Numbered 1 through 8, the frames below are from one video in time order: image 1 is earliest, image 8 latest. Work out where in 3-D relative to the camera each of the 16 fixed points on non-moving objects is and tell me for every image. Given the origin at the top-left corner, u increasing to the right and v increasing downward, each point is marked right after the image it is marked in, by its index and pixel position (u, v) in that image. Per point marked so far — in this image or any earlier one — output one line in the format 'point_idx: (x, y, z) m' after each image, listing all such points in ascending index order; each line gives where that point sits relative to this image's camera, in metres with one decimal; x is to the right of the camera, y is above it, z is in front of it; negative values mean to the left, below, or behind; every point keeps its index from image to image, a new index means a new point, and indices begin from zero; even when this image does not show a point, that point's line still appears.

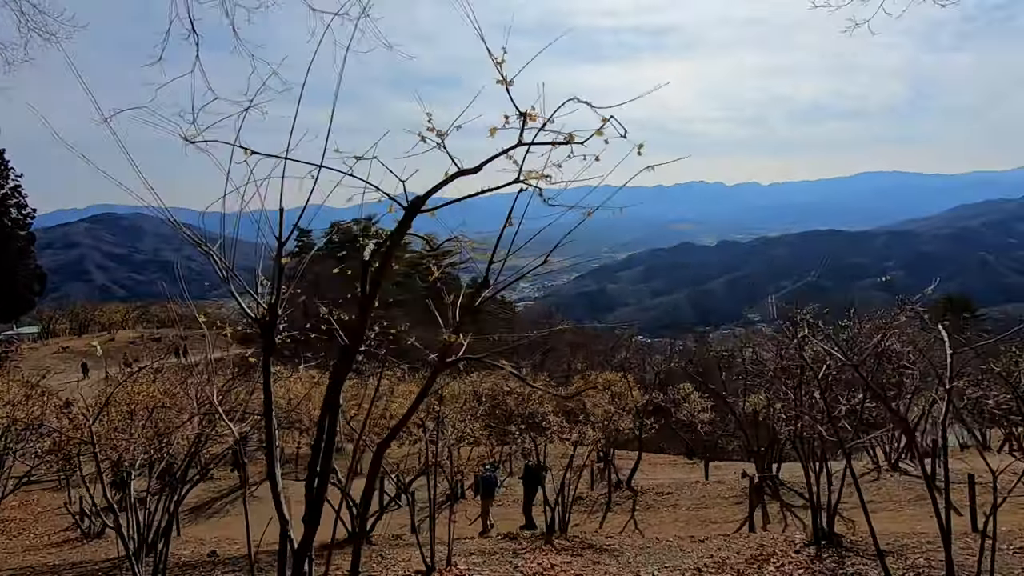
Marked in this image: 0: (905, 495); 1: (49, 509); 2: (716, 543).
0: (+6.1, -3.2, +10.5) m
1: (-10.6, -5.0, +15.5) m
2: (+2.3, -2.9, +7.7) m
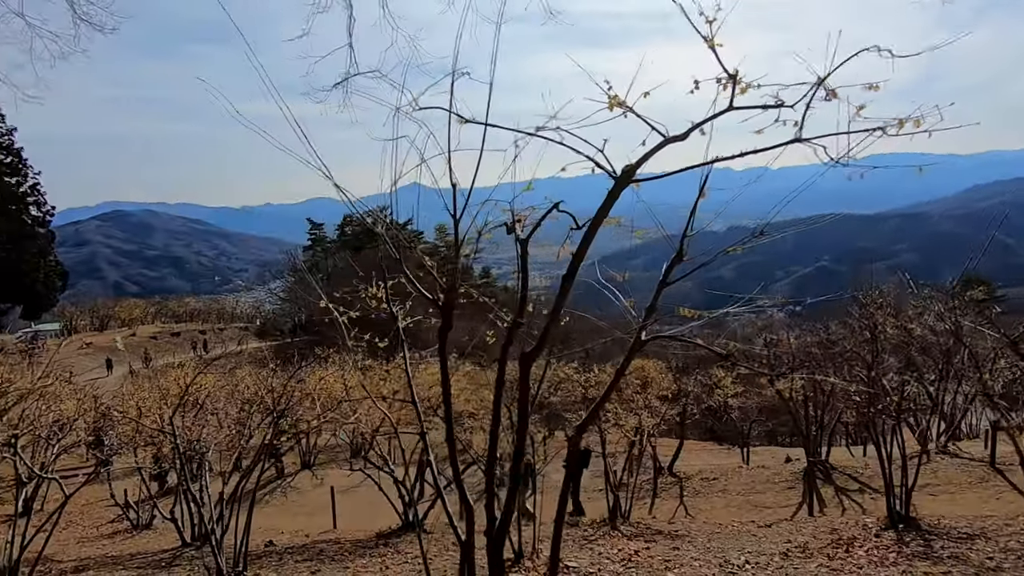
0: (+6.9, -2.9, +10.4) m
1: (-9.7, -4.9, +15.7) m
2: (+3.1, -2.7, +7.6) m
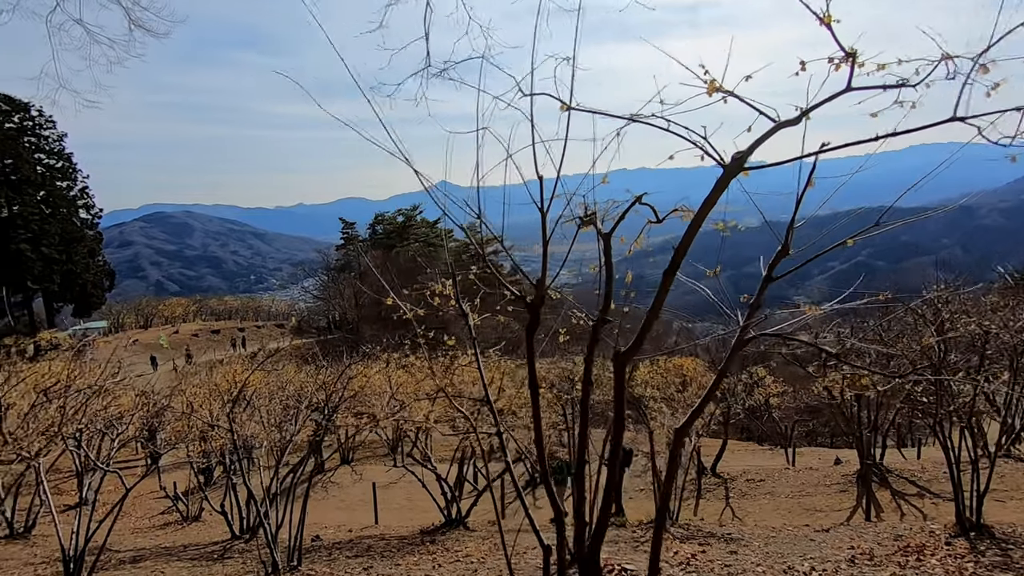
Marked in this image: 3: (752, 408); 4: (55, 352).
0: (+7.6, -2.9, +10.0) m
1: (-8.7, -4.9, +16.1) m
2: (+3.6, -2.7, +7.4) m
3: (+6.4, -3.2, +18.2) m
4: (-12.6, -1.9, +18.3) m
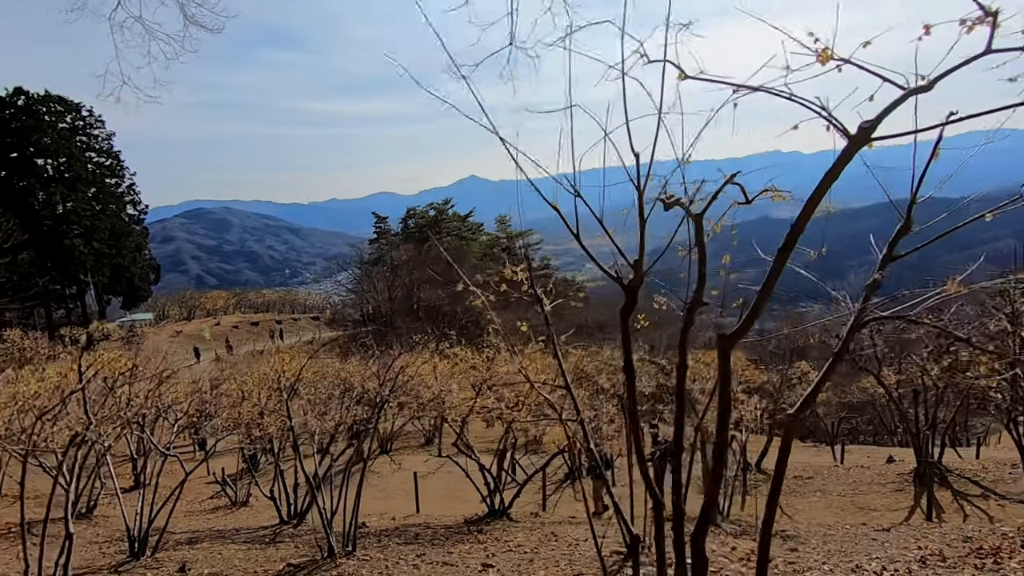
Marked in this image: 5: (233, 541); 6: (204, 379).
0: (+8.3, -2.8, +9.5) m
1: (-7.8, -4.6, +16.5) m
2: (+4.2, -2.6, +7.2) m
3: (+7.5, -3.0, +17.8) m
4: (-11.5, -1.6, +18.9) m
5: (-4.0, -3.6, +9.7) m
6: (-6.9, -2.0, +15.3) m
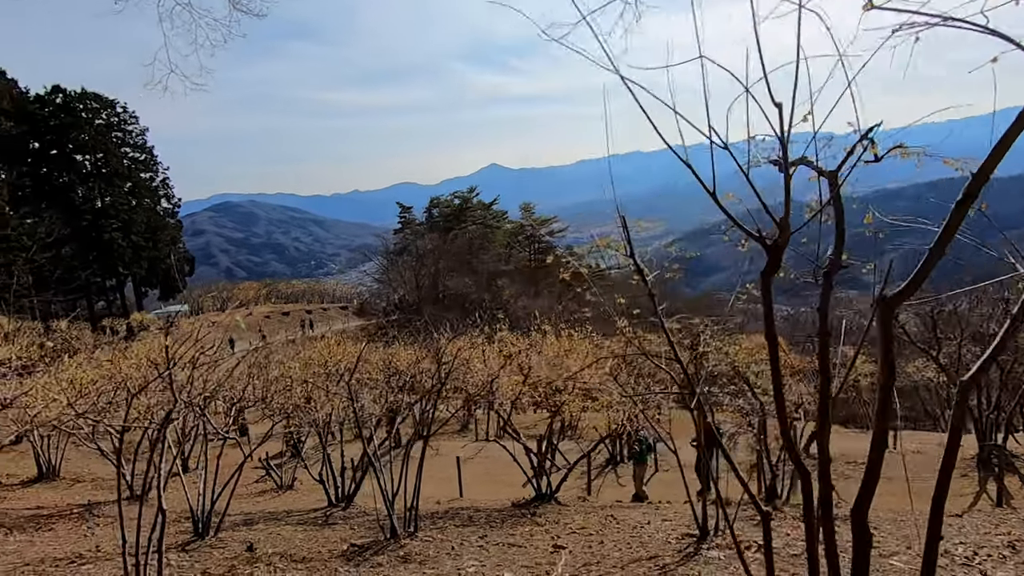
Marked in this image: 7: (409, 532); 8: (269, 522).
0: (+9.0, -2.5, +9.1) m
1: (-6.7, -4.3, +16.8) m
2: (+4.8, -2.3, +6.9) m
3: (+8.5, -2.6, +17.4) m
4: (-10.4, -1.2, +19.2) m
5: (-3.3, -3.4, +9.8) m
6: (-6.0, -1.7, +15.5) m
7: (-1.0, -2.4, +6.7) m
8: (-3.6, -3.4, +9.9) m
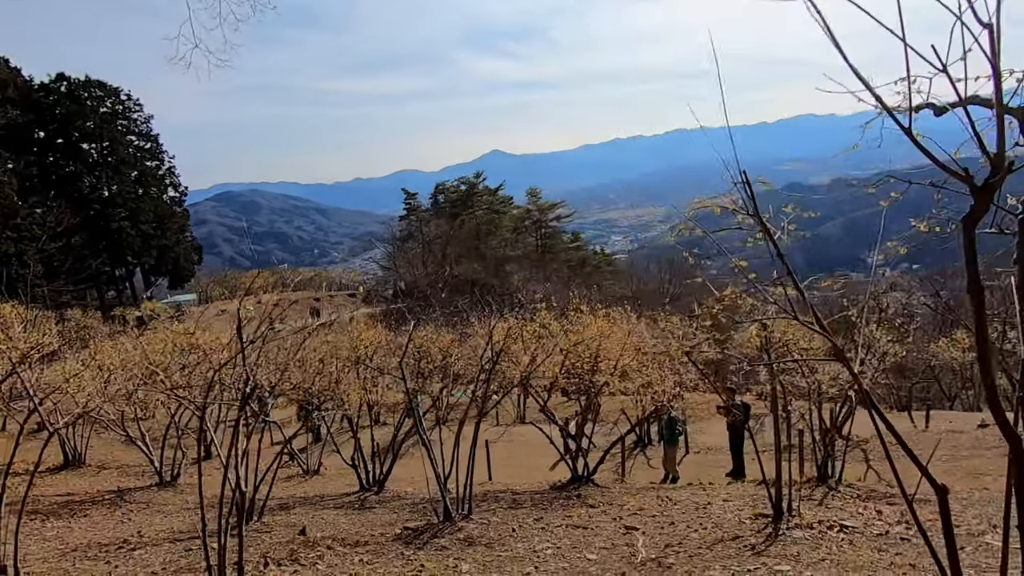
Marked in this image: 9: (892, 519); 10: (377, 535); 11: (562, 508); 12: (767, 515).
0: (+9.5, -2.1, +8.9) m
1: (-6.1, -3.9, +16.7) m
2: (+5.4, -2.1, +6.7) m
3: (+9.2, -2.1, +17.2) m
4: (-9.8, -0.9, +19.1) m
5: (-2.7, -3.2, +9.7) m
6: (-5.4, -1.4, +15.4) m
7: (-0.5, -2.2, +6.6) m
8: (-3.0, -3.1, +9.8) m
9: (+3.2, -1.9, +5.8) m
10: (-1.3, -2.4, +6.5) m
11: (+0.5, -2.3, +7.1) m
12: (+2.1, -1.9, +5.7) m
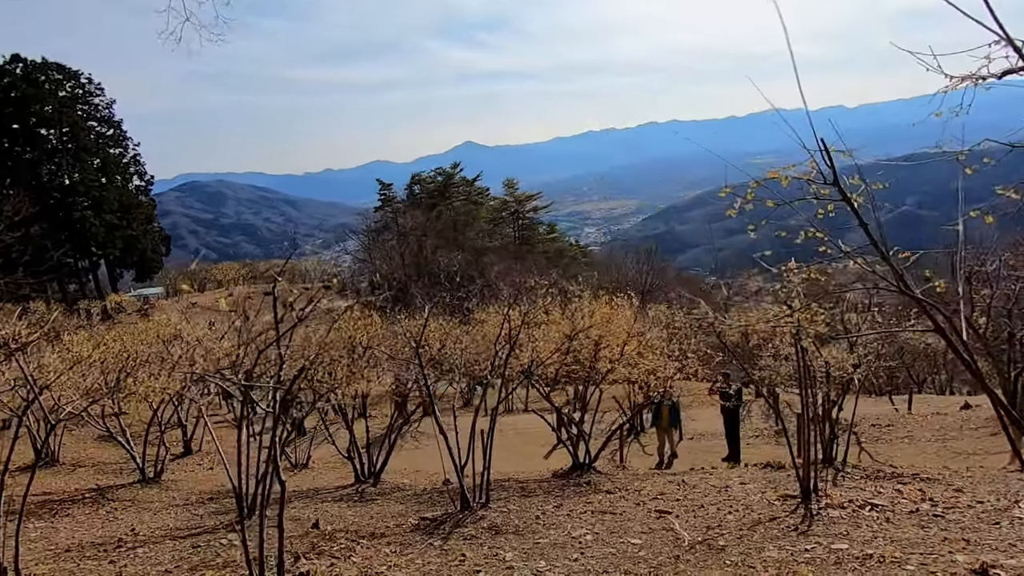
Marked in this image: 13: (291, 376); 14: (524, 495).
0: (+9.6, -1.8, +9.2) m
1: (-6.3, -3.7, +16.3) m
2: (+5.5, -1.9, +6.8) m
3: (+8.9, -1.7, +17.5) m
4: (-10.1, -0.7, +18.6) m
5: (-2.7, -3.0, +9.5) m
6: (-5.6, -1.2, +15.0) m
7: (-0.3, -2.0, +6.5) m
8: (-2.9, -3.0, +9.5) m
9: (+3.4, -1.8, +5.8) m
10: (-1.1, -2.2, +6.4) m
11: (+0.7, -2.1, +7.0) m
12: (+2.3, -1.7, +5.7) m
13: (-3.7, -1.5, +11.4) m
14: (+0.2, -2.4, +7.7) m
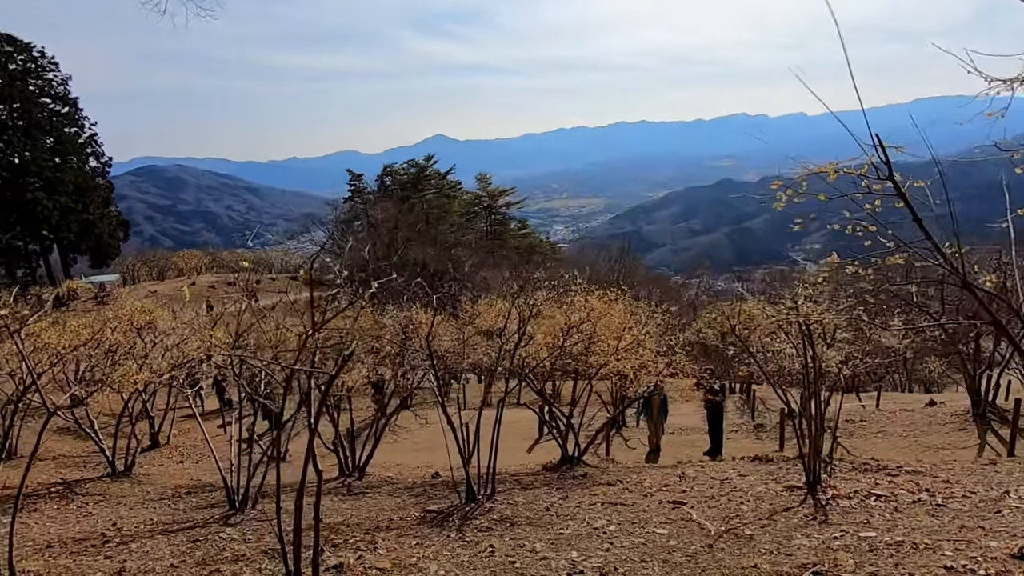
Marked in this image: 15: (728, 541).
0: (+9.5, -1.9, +9.7) m
1: (-6.8, -3.5, +16.0) m
2: (+5.5, -1.9, +7.1) m
3: (+8.4, -1.7, +17.9) m
4: (-10.7, -0.4, +18.0) m
5: (-2.8, -2.9, +9.4) m
6: (-5.9, -1.0, +14.7) m
7: (-0.3, -2.0, +6.5) m
8: (-3.1, -2.9, +9.4) m
9: (+3.4, -1.8, +6.0) m
10: (-1.1, -2.1, +6.3) m
11: (+0.7, -2.1, +7.1) m
12: (+2.4, -1.7, +5.8) m
13: (-3.9, -1.3, +11.2) m
14: (+0.1, -2.3, +7.7) m
15: (+1.2, -1.4, +3.9) m
